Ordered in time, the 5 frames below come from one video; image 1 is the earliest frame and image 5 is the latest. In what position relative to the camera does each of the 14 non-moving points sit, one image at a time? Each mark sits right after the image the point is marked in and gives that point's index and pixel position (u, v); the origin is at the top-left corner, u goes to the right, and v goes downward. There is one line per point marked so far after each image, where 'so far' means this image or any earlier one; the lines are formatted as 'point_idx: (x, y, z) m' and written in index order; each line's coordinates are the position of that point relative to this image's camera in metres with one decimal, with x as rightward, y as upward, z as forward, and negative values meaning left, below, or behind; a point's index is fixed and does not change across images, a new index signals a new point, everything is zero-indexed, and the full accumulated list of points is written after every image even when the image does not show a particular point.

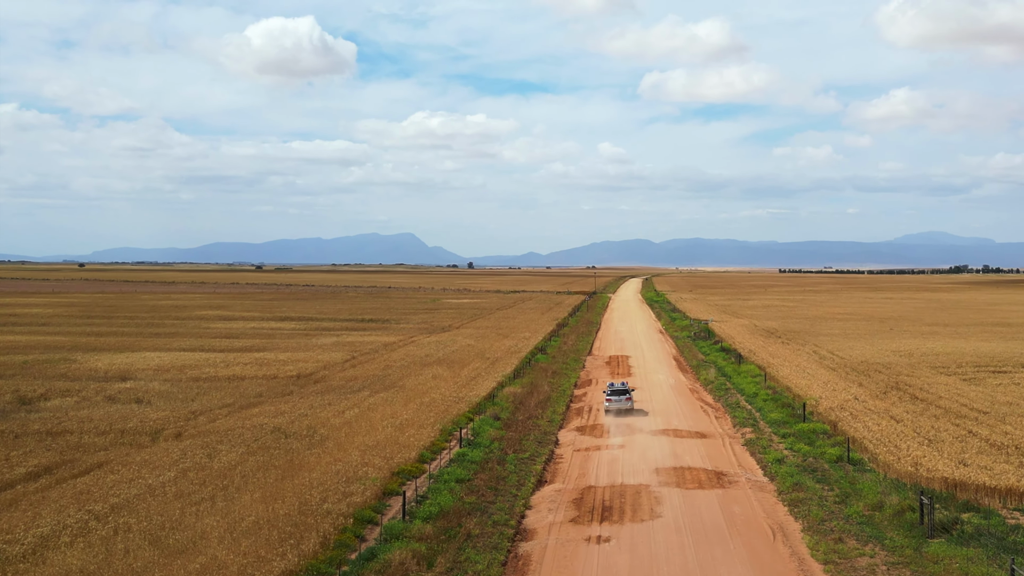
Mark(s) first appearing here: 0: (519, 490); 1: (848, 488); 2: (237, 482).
0: (+0.2, -5.8, +18.0) m
1: (+9.2, -5.5, +17.3) m
2: (-8.0, -5.6, +18.2) m
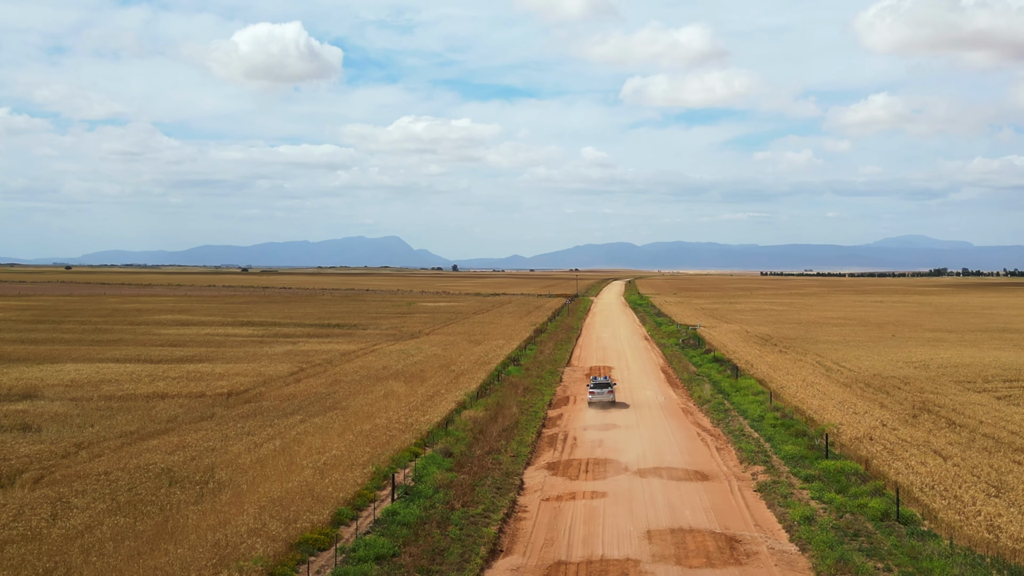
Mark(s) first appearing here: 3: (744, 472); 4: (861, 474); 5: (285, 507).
0: (-1.1, -5.9, +13.1) m
1: (+8.0, -5.6, +12.6) m
2: (-9.2, -5.7, +13.1) m
3: (+7.0, -5.5, +18.8) m
4: (+9.8, -5.2, +17.7) m
5: (-5.7, -5.4, +15.7) m
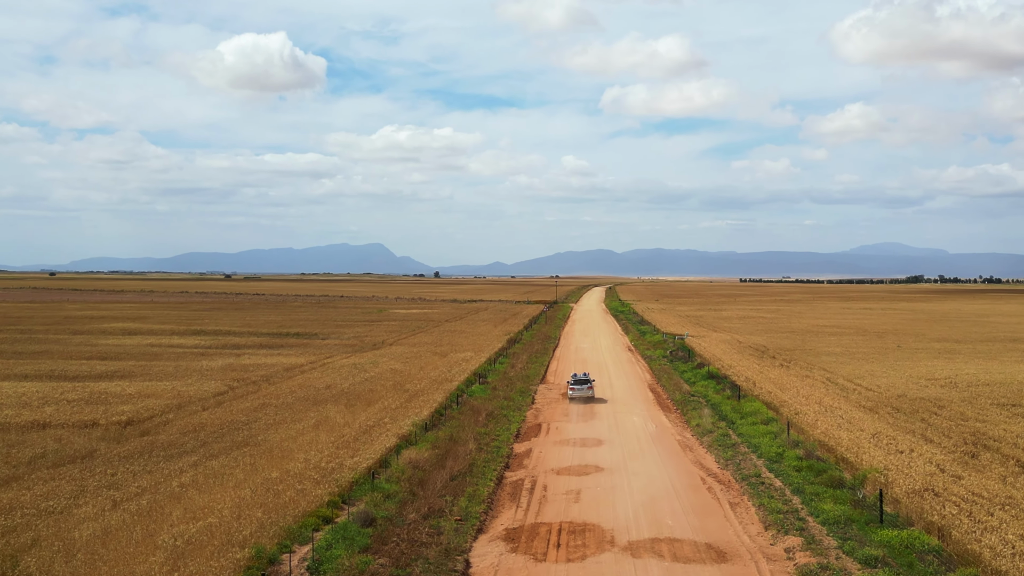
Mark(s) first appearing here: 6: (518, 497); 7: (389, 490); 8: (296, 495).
0: (-2.1, -5.9, +7.7) m
1: (+6.9, -5.6, +7.5) m
2: (-10.3, -5.7, +7.4) m
3: (+5.7, -5.6, +13.7) m
4: (+8.6, -5.3, +12.6) m
5: (-6.8, -5.5, +10.1) m
6: (+0.2, -5.8, +17.4) m
7: (-3.2, -5.3, +16.5) m
8: (-5.6, -5.4, +16.4) m
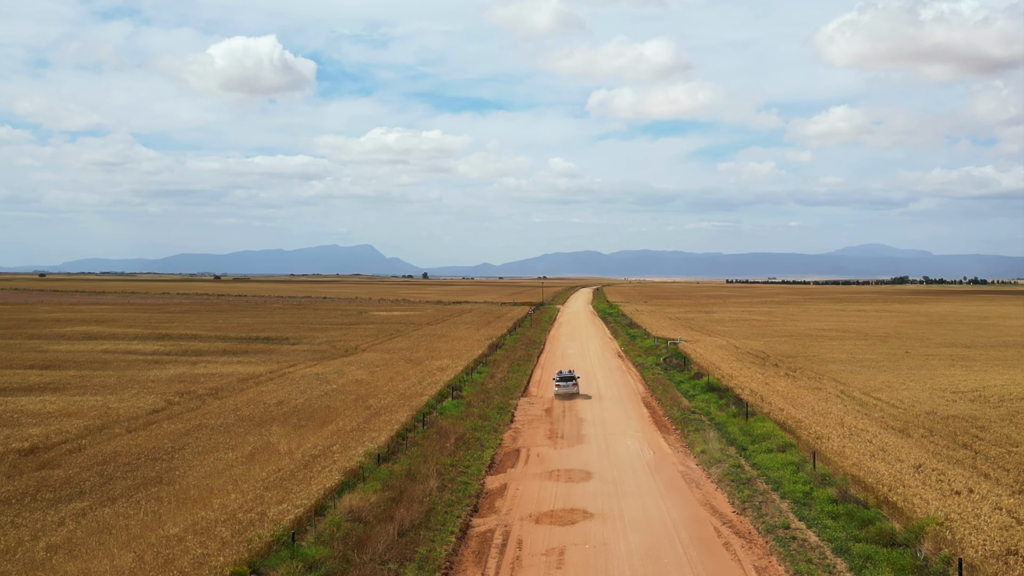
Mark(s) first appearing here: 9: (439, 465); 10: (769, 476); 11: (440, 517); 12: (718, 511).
0: (-2.7, -6.0, +3.9) m
1: (+6.4, -5.7, +3.9) m
2: (-10.8, -5.8, +3.5) m
3: (+5.0, -5.7, +10.0) m
4: (+7.9, -5.4, +9.0) m
5: (-7.4, -5.6, +6.2) m
6: (-0.6, -5.8, +13.6) m
7: (-4.0, -5.3, +12.6) m
8: (-6.4, -5.4, +12.5) m
9: (-2.2, -5.3, +19.0) m
10: (+7.3, -5.3, +17.9) m
11: (-1.8, -5.6, +15.4) m
12: (+5.3, -5.7, +16.1) m
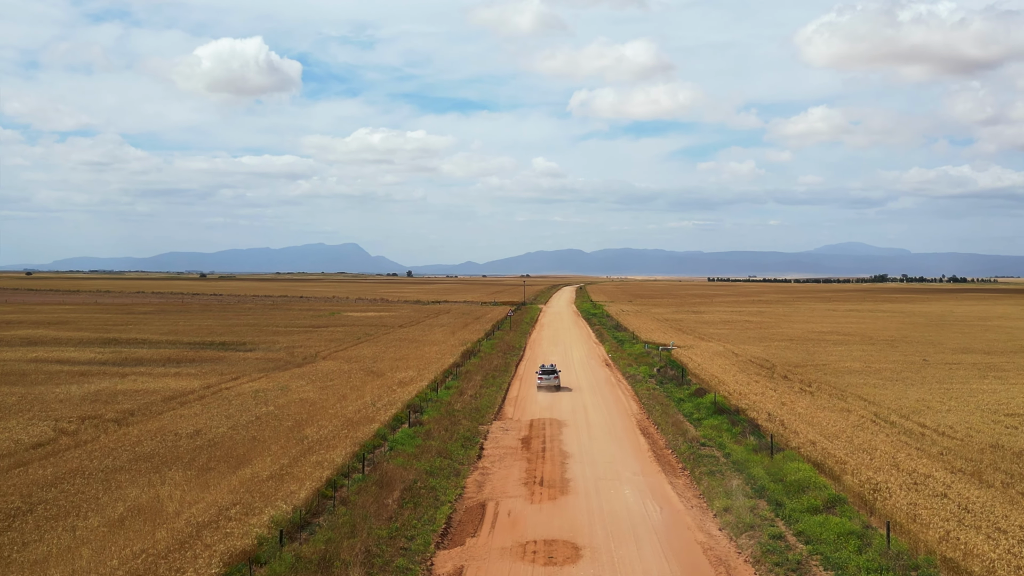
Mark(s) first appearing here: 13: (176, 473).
0: (-3.2, -6.1, -1.3) m
1: (+5.9, -5.9, -1.1) m
2: (-11.3, -6.0, -1.9) m
3: (+4.4, -5.9, +5.0) m
4: (+7.3, -5.6, +4.1) m
5: (-8.0, -5.8, +0.9) m
6: (-1.3, -6.0, +8.5) m
7: (-4.7, -5.5, +7.4) m
8: (-7.1, -5.6, +7.2) m
9: (-3.1, -5.5, +13.8) m
10: (+6.4, -5.5, +12.9) m
11: (-2.6, -5.7, +10.2) m
12: (+4.4, -5.8, +11.1) m
13: (-10.2, -5.6, +19.3) m
